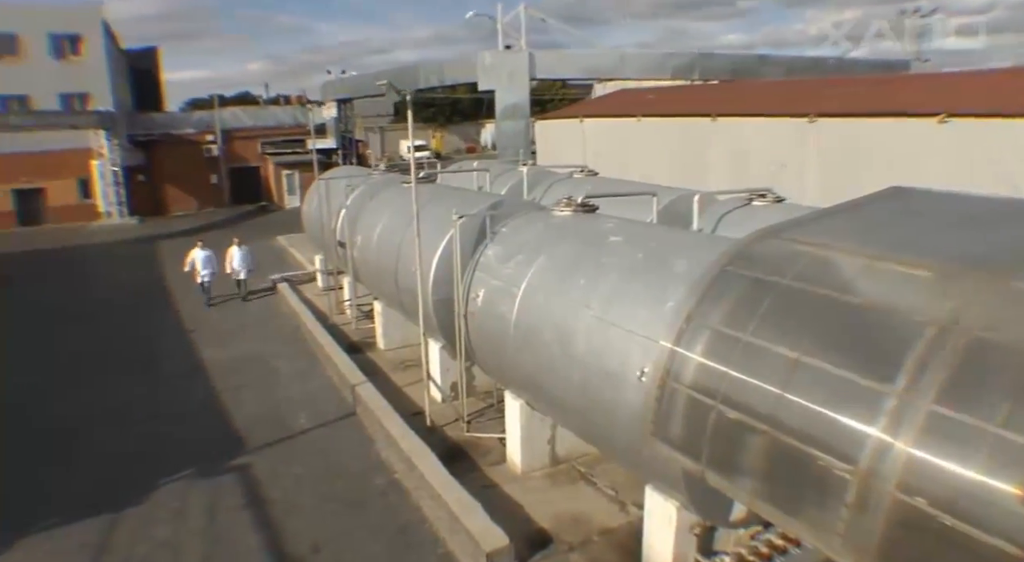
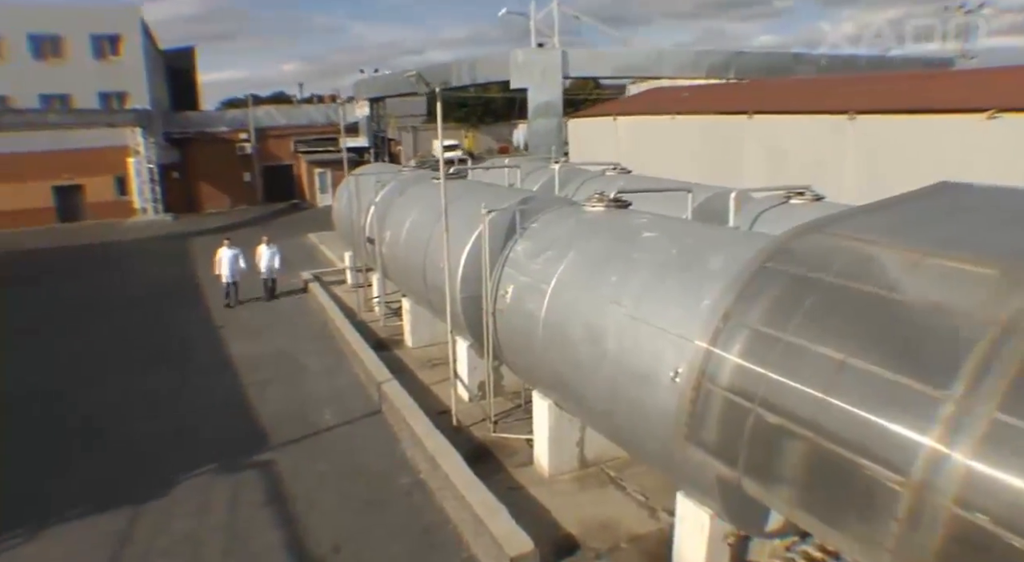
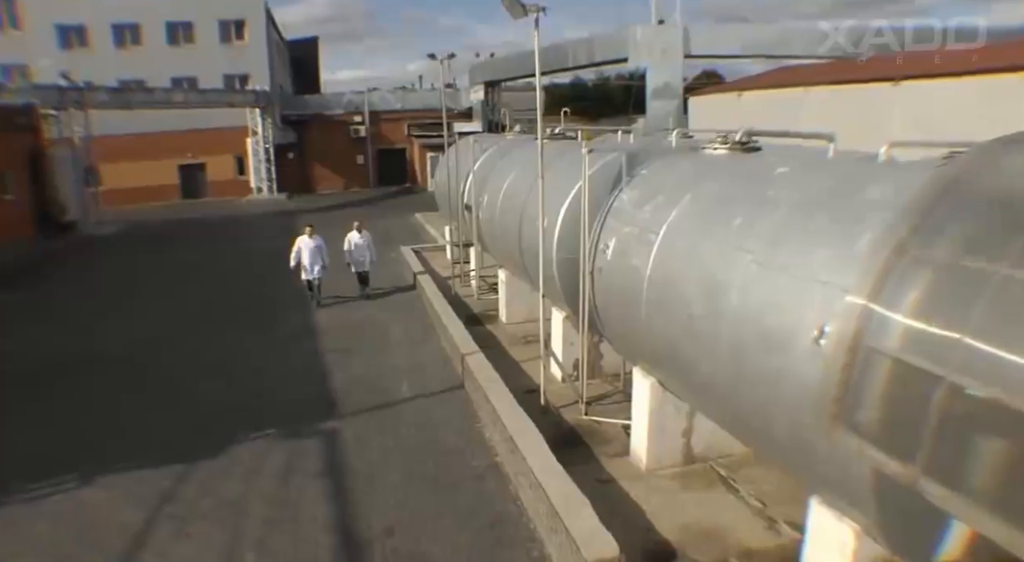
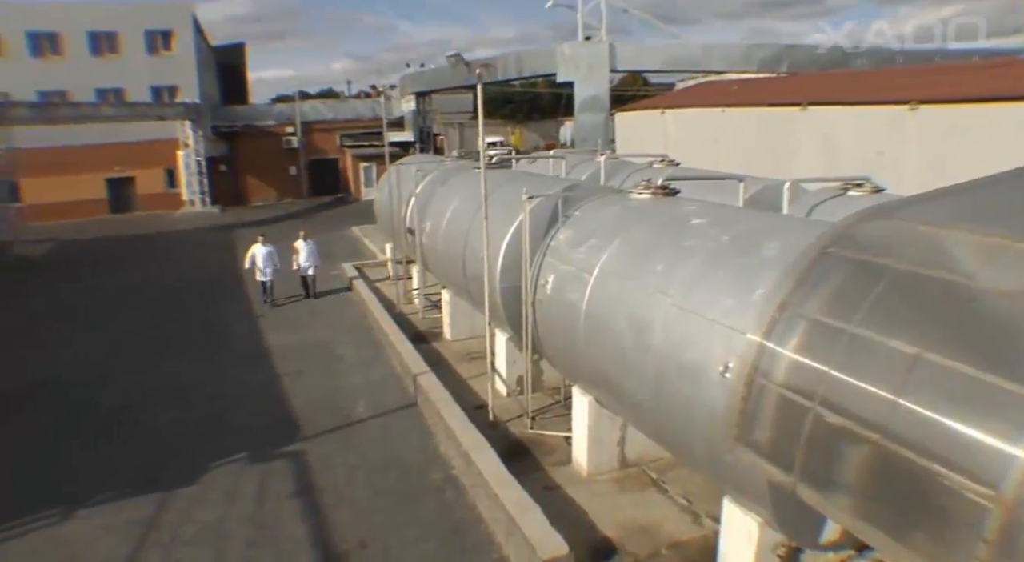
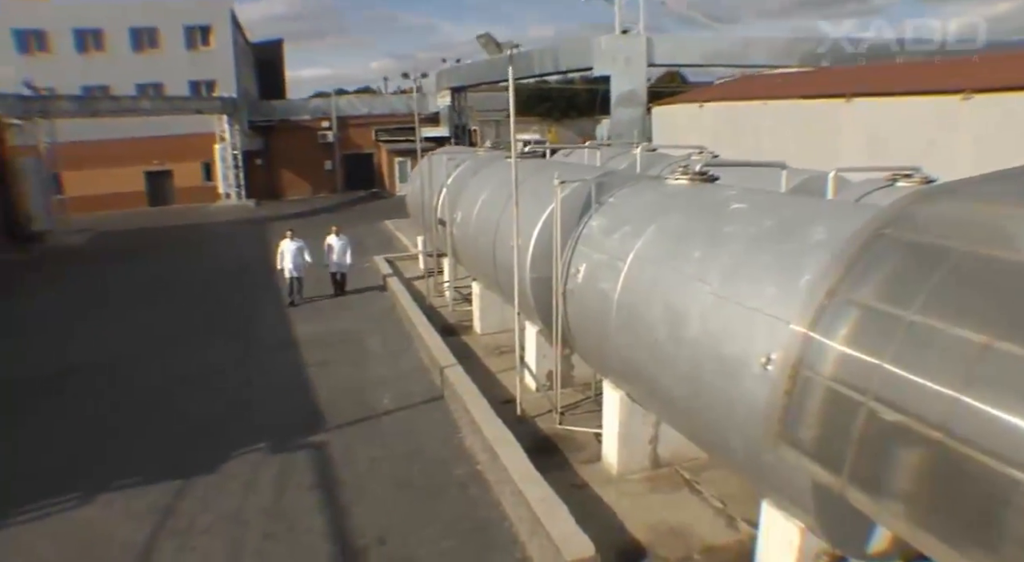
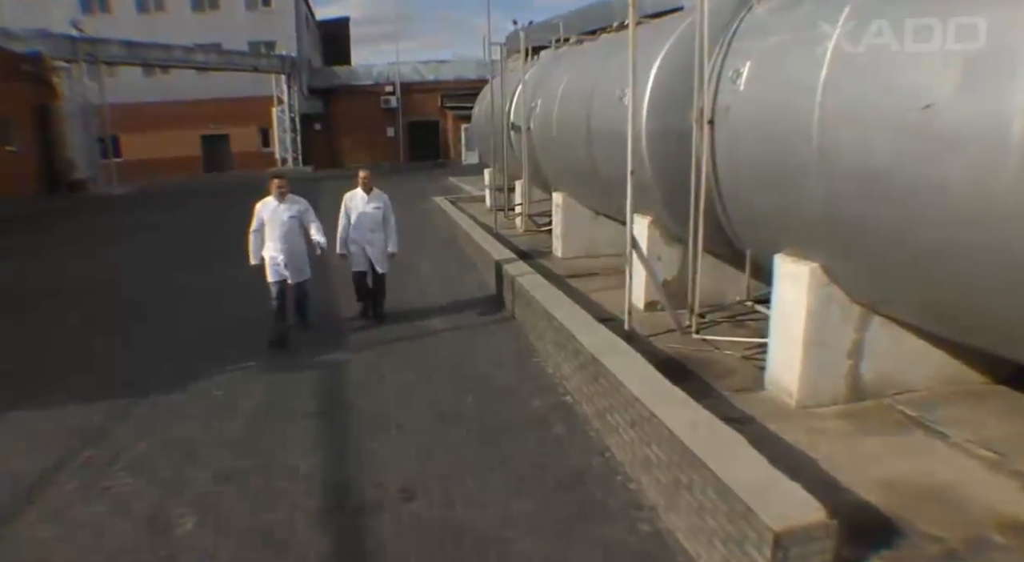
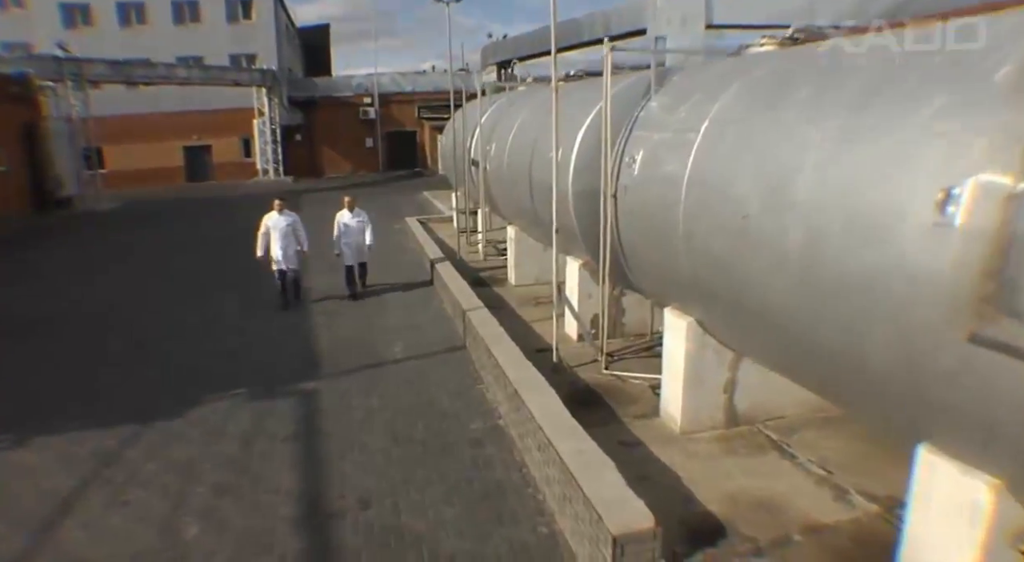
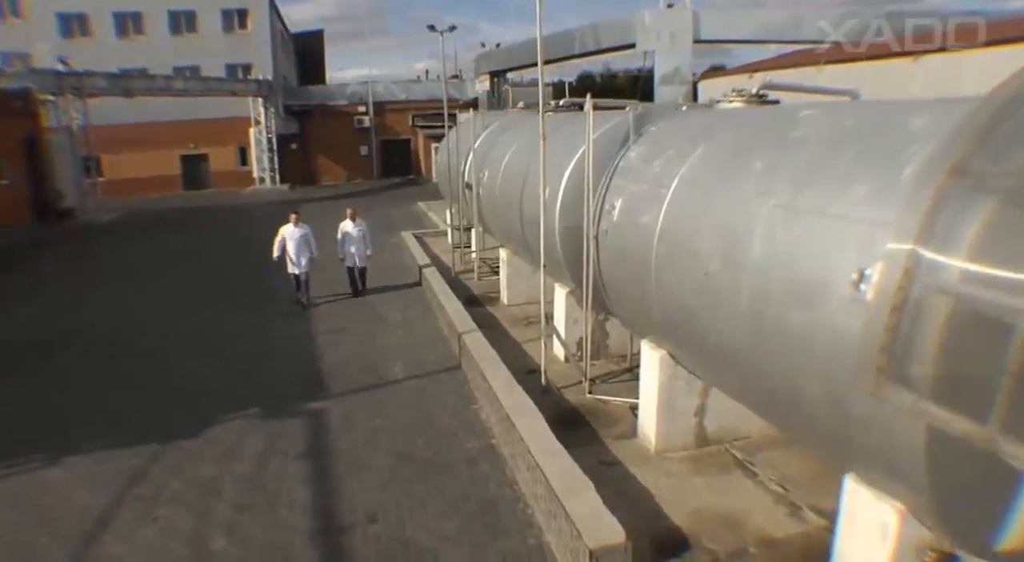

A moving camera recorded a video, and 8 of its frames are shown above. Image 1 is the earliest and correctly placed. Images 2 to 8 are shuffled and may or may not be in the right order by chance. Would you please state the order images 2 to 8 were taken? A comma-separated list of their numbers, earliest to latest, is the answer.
2, 4, 5, 3, 8, 7, 6
